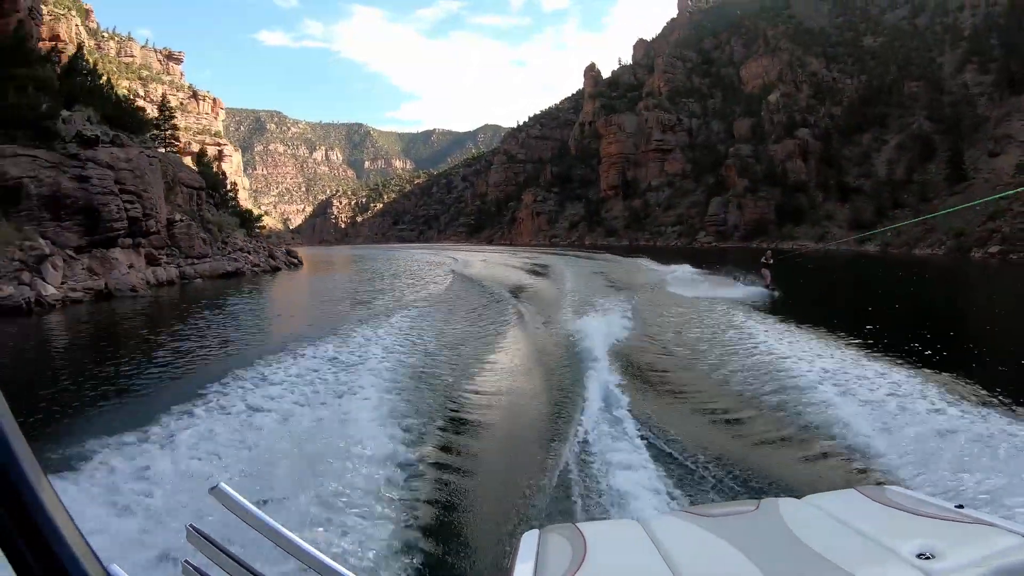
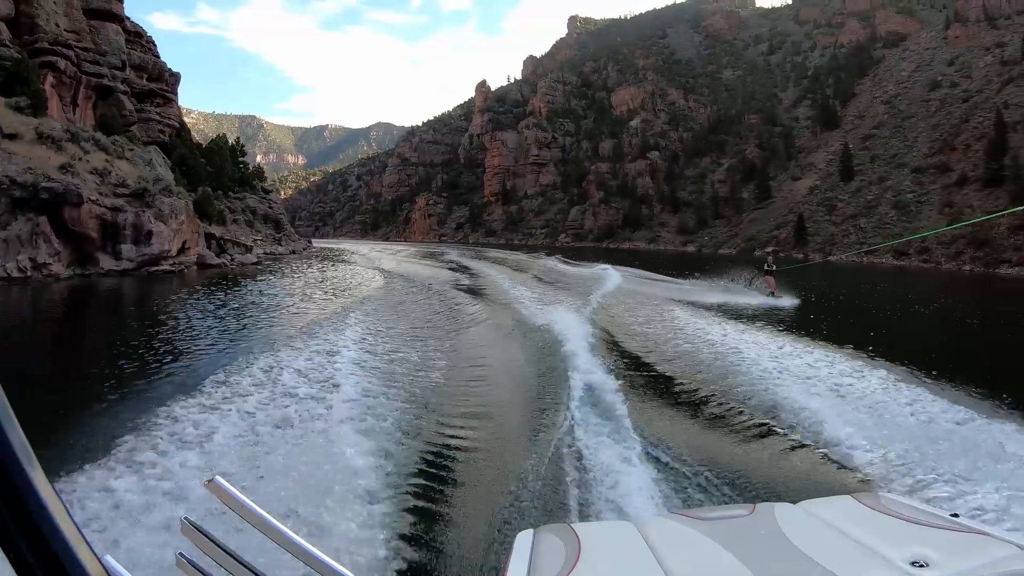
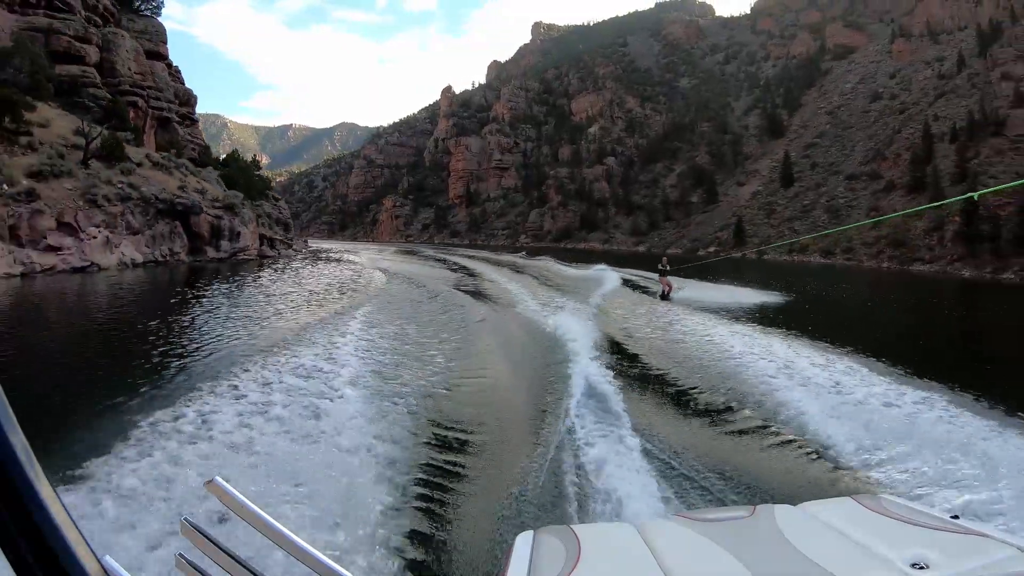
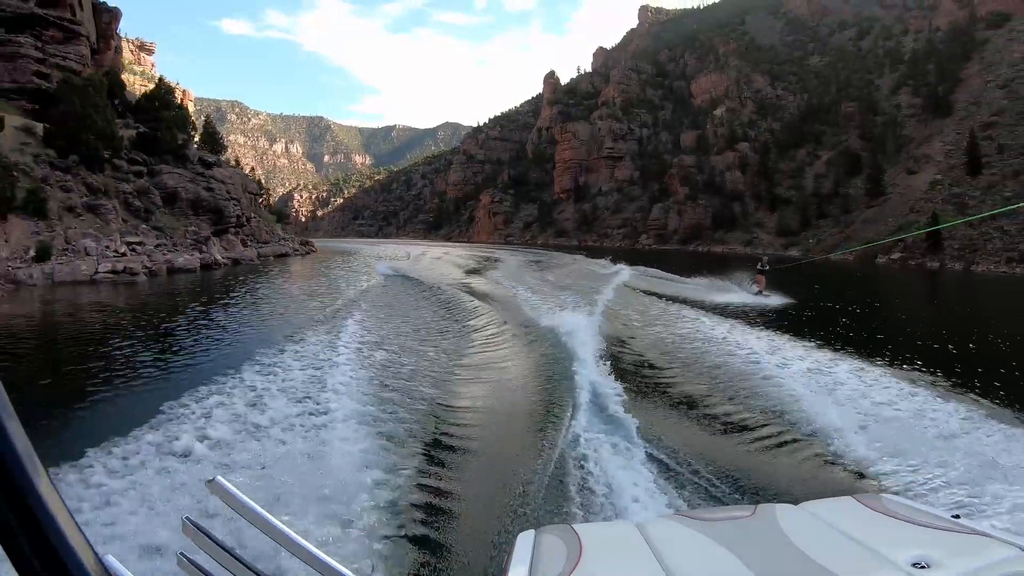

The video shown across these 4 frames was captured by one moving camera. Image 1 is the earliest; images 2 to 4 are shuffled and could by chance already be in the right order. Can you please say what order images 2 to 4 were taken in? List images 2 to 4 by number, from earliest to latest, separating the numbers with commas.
4, 2, 3
